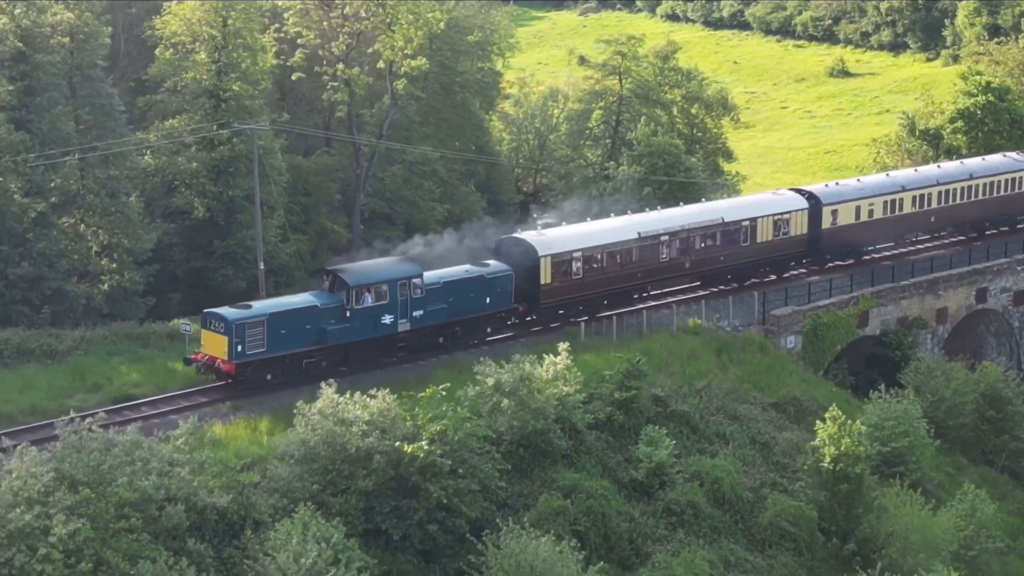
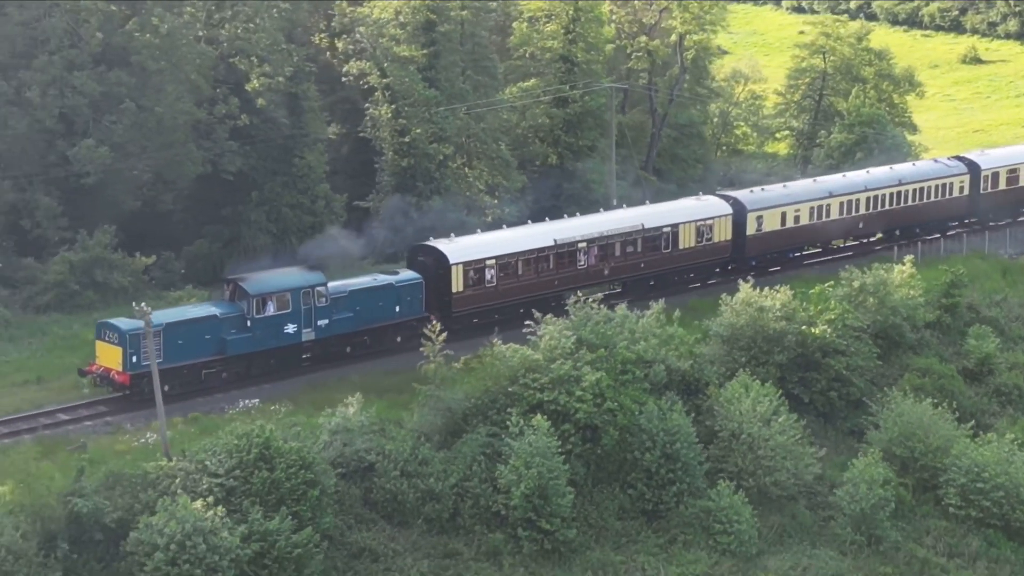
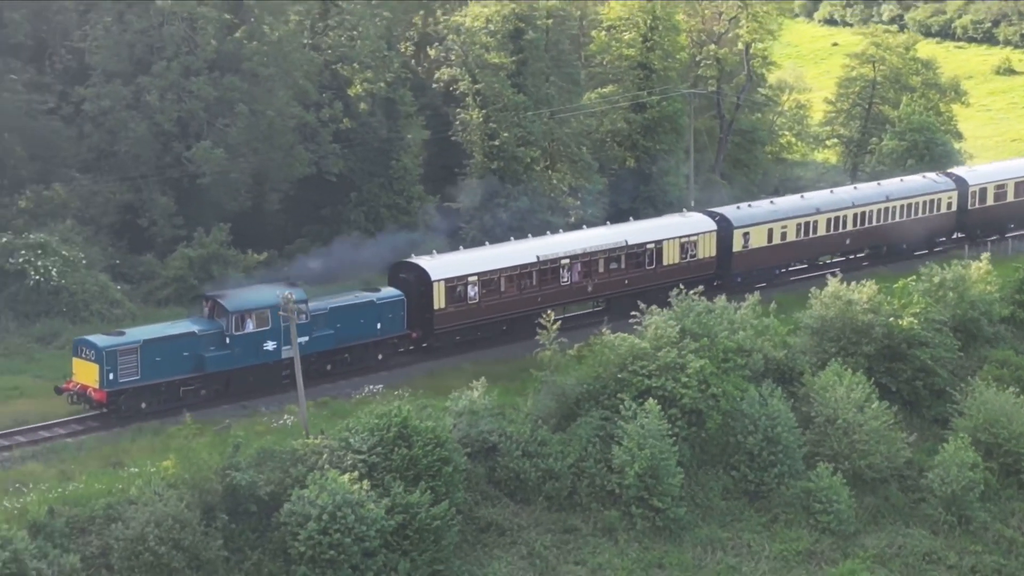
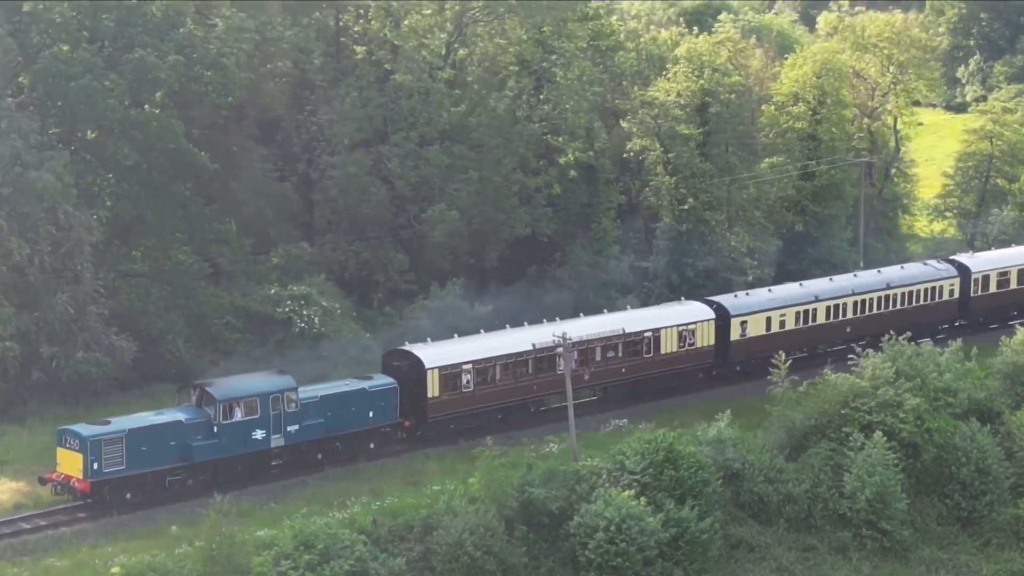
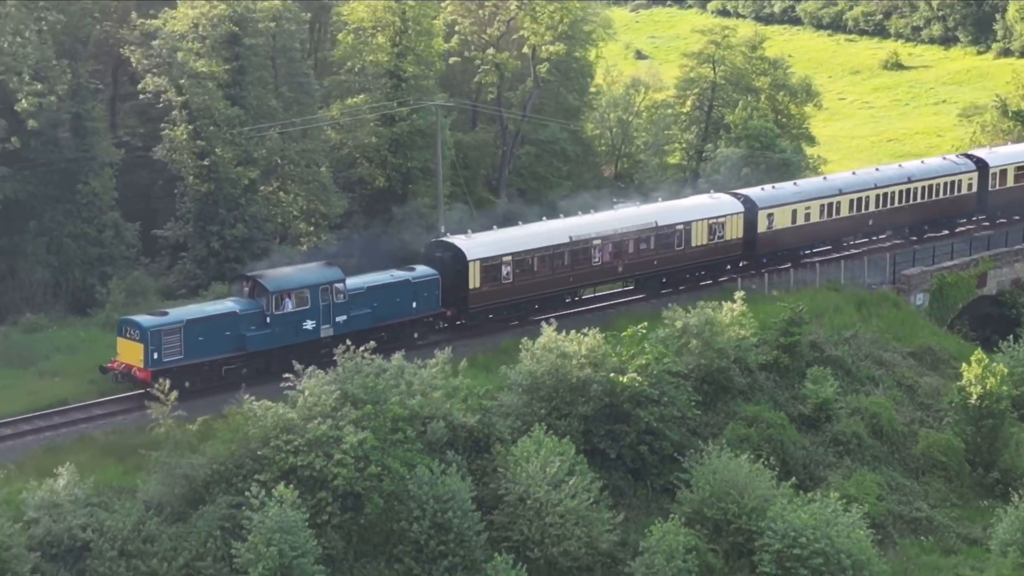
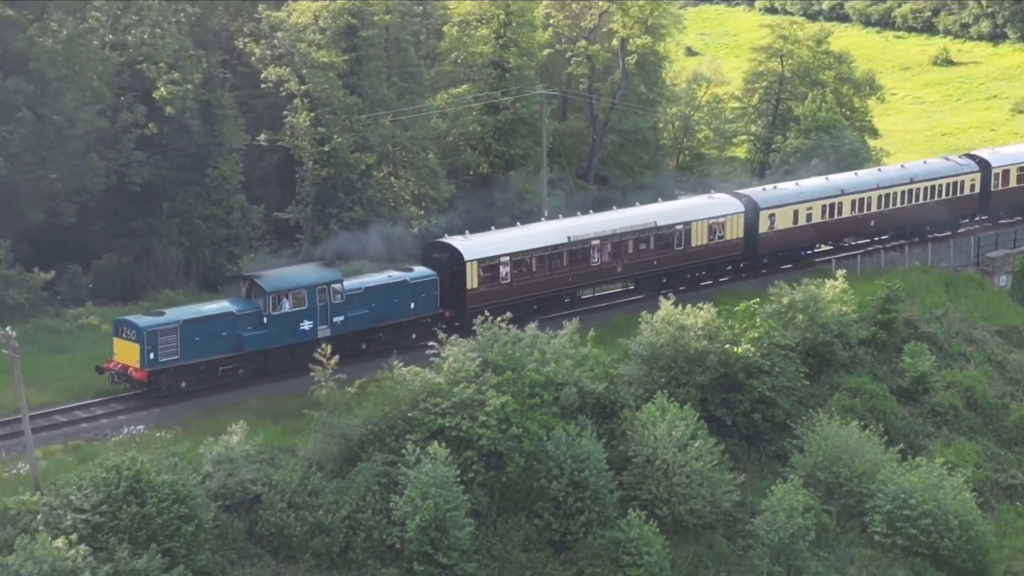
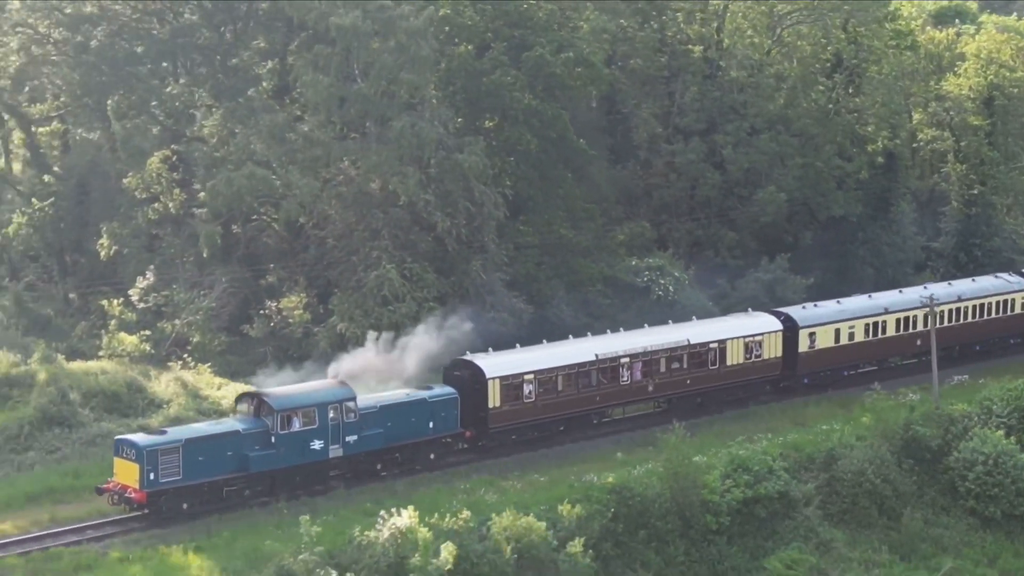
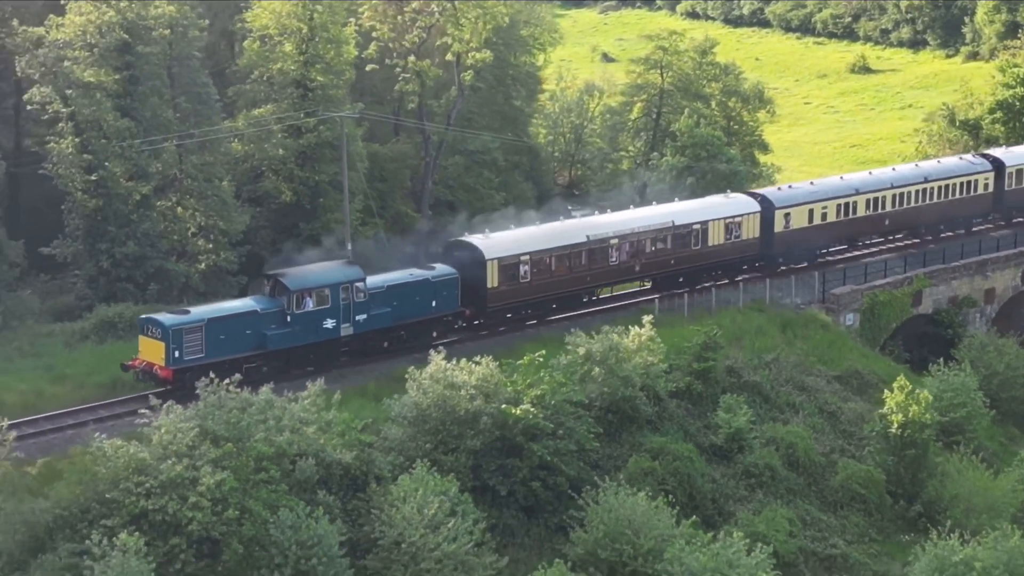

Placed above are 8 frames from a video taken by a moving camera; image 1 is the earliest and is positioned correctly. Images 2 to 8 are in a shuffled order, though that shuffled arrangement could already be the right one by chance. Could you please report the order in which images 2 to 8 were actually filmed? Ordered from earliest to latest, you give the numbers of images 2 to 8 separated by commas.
8, 5, 6, 2, 3, 4, 7
